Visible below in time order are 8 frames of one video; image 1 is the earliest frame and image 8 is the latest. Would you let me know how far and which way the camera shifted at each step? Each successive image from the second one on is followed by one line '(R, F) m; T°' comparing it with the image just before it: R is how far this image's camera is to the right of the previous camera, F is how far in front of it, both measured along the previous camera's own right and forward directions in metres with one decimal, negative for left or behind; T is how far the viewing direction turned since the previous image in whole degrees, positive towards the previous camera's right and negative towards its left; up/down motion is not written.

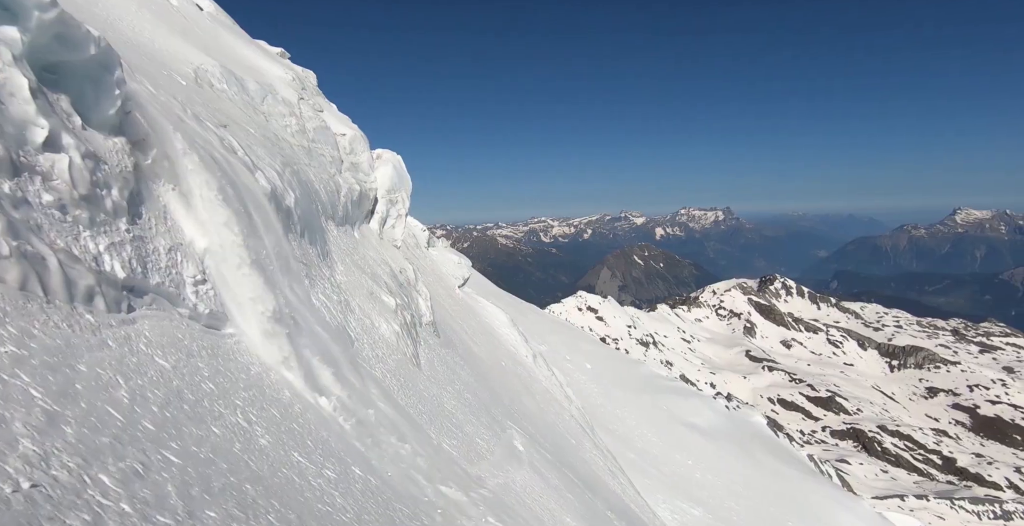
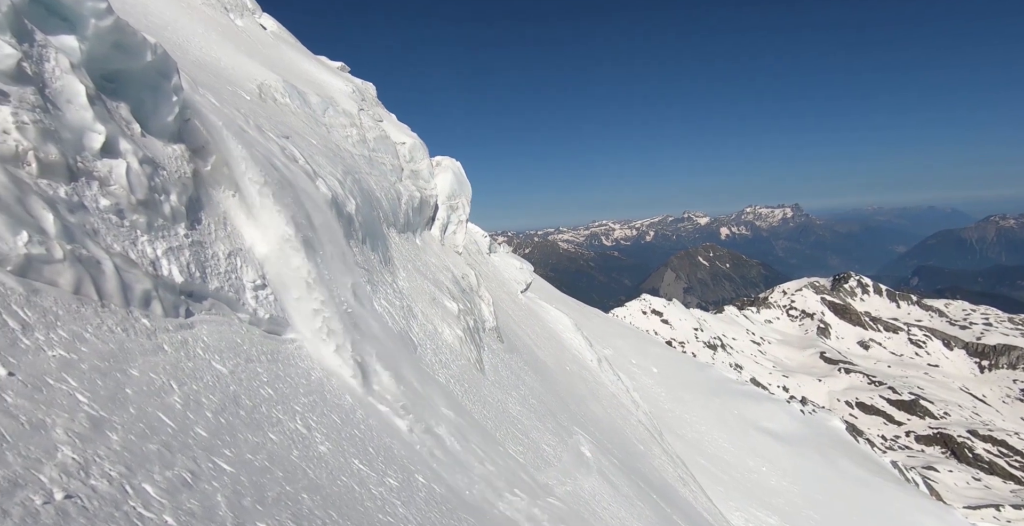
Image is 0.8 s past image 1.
(0.0, +0.5) m; -5°
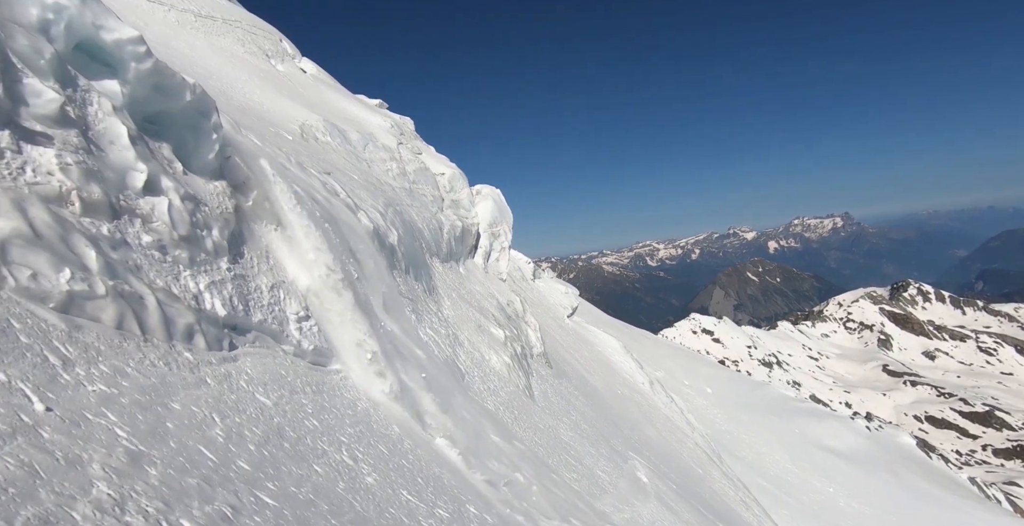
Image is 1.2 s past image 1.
(0.0, +0.3) m; -4°
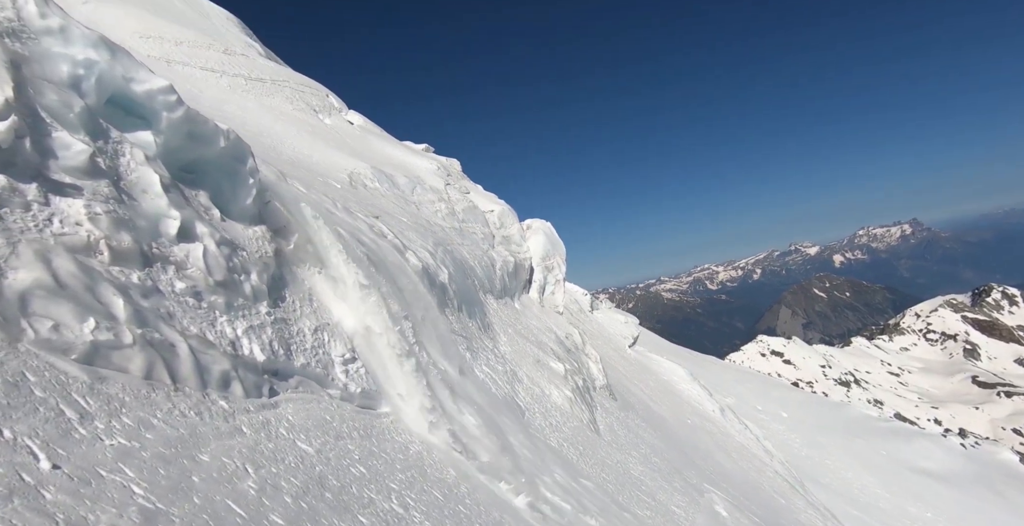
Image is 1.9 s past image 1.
(+0.1, +0.6) m; -5°
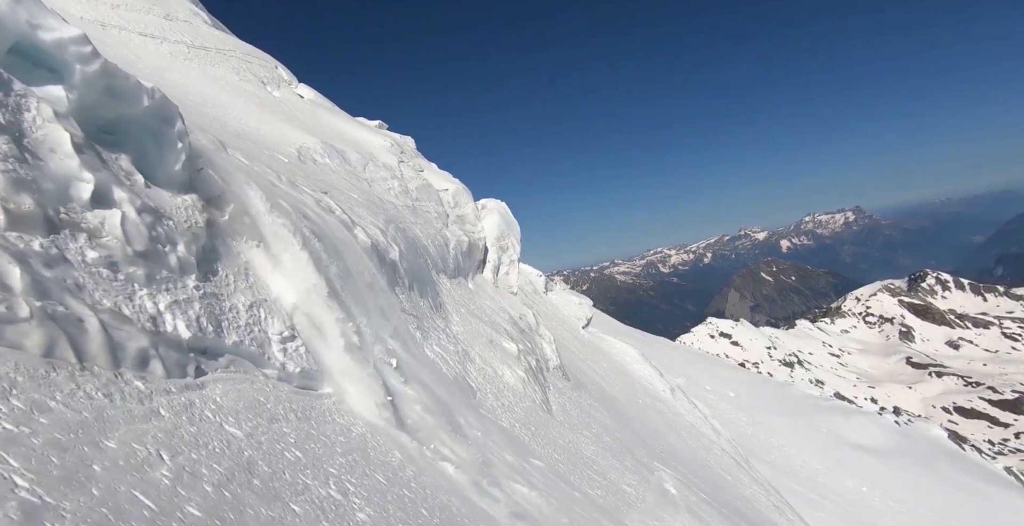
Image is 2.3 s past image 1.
(+0.1, +0.4) m; +4°
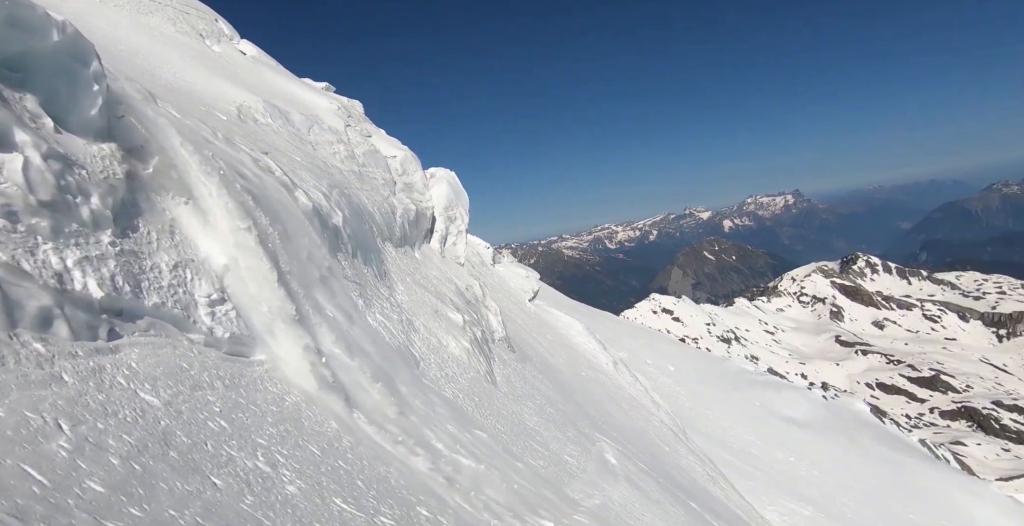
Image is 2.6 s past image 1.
(0.0, +0.3) m; +5°
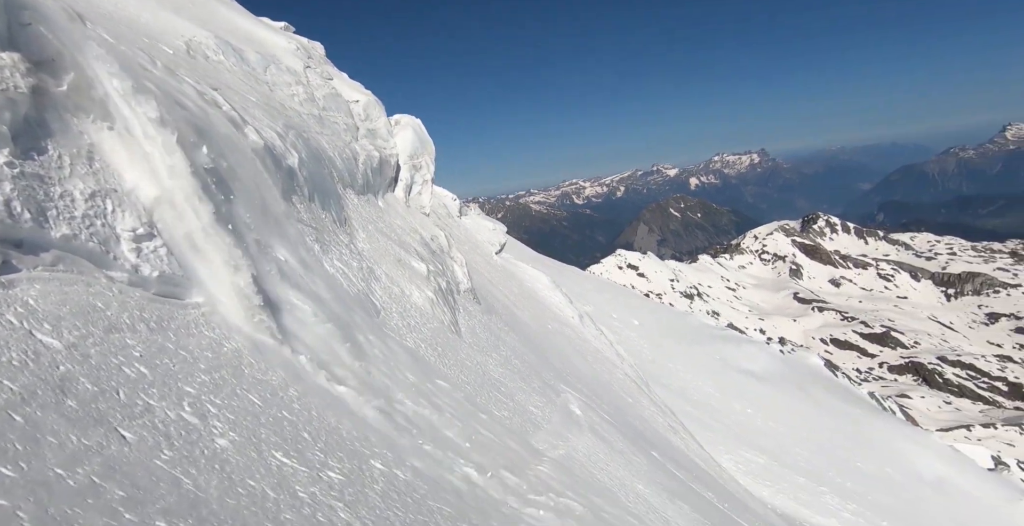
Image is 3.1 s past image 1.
(+0.1, +0.7) m; +3°
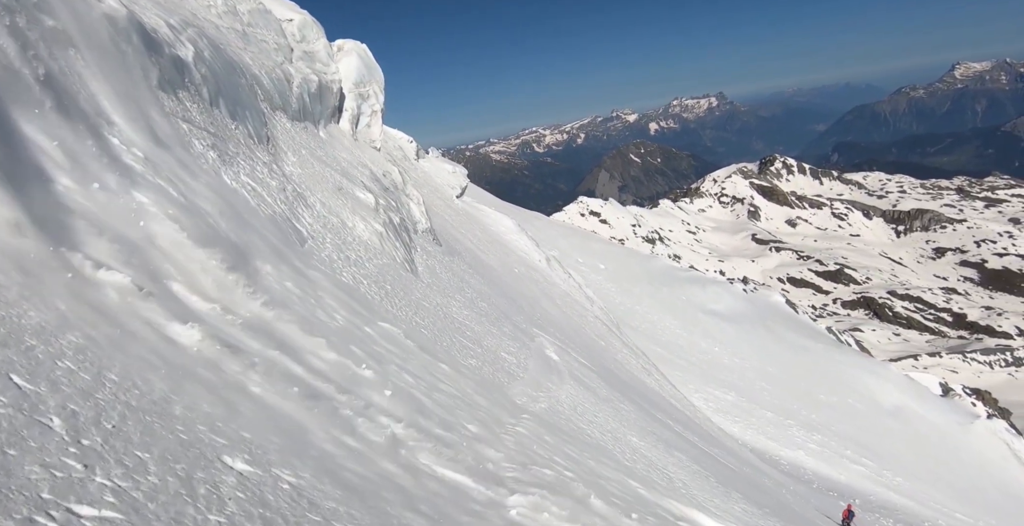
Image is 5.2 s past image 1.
(0.0, +3.9) m; +3°
